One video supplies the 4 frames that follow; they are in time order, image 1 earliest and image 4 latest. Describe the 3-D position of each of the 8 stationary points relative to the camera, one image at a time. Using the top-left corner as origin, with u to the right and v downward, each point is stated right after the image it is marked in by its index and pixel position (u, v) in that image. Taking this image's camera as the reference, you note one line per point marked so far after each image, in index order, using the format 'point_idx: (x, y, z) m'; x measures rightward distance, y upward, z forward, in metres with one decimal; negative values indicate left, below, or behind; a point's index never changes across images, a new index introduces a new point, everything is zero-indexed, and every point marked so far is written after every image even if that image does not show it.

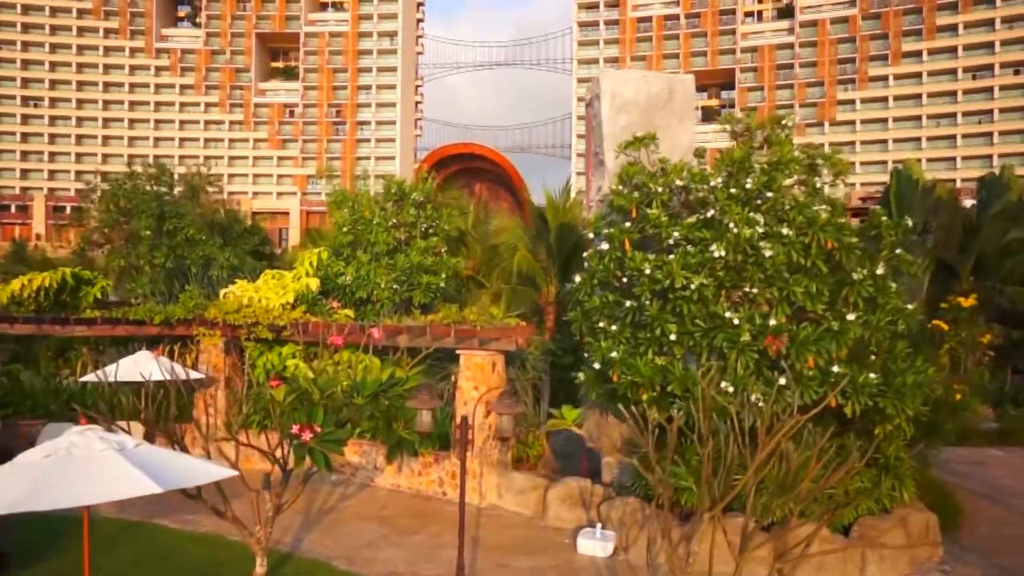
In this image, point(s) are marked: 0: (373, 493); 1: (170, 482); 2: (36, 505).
0: (-1.3, -1.9, +7.6) m
1: (-1.4, -0.8, +3.3) m
2: (-1.8, -0.8, +3.0) m
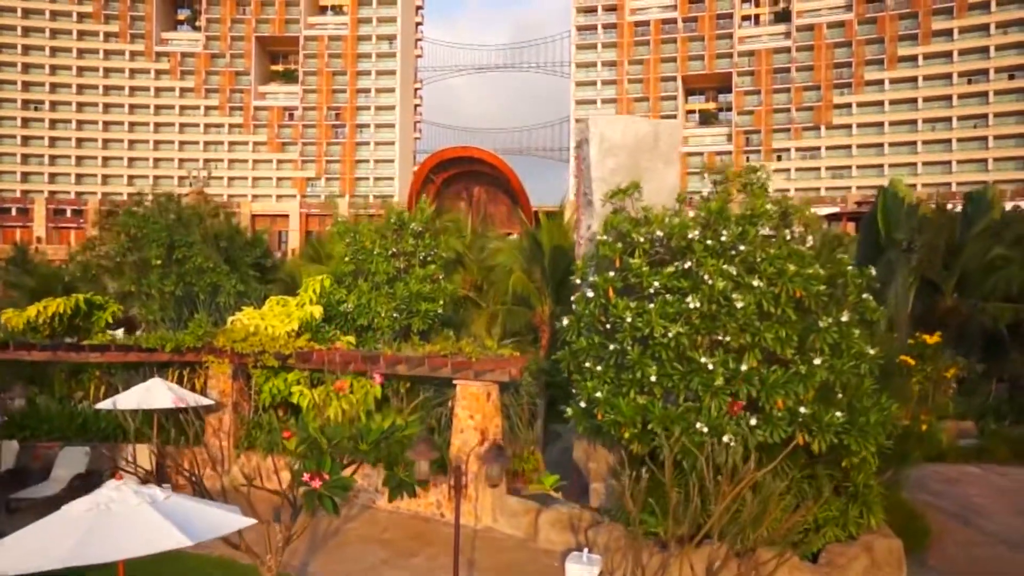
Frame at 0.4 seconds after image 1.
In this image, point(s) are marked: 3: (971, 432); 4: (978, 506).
0: (-1.4, -2.2, +8.0) m
1: (-1.5, -1.1, +3.7) m
2: (-1.8, -1.1, +3.4) m
3: (+8.1, -2.5, +14.2) m
4: (+5.2, -2.4, +8.9) m
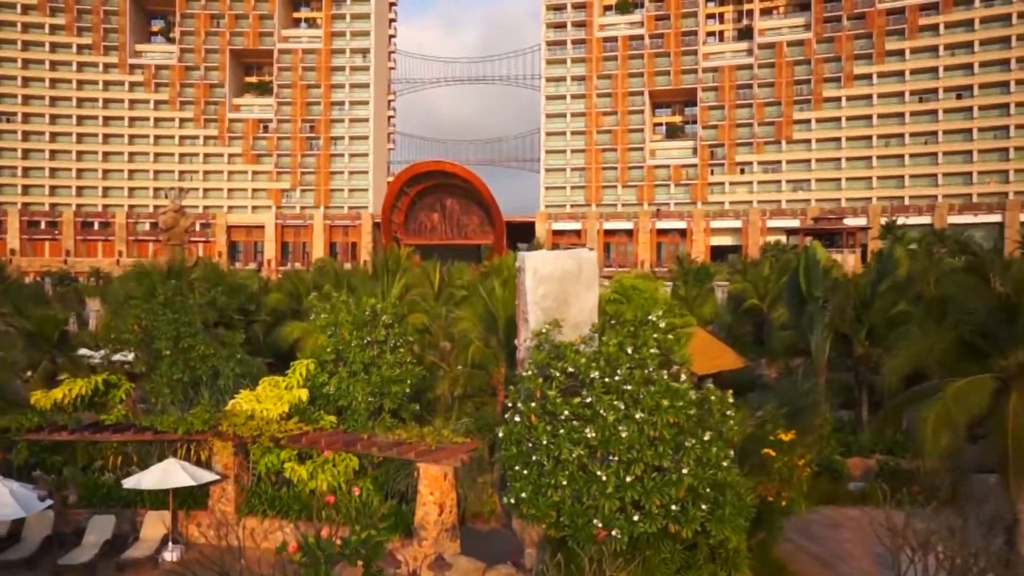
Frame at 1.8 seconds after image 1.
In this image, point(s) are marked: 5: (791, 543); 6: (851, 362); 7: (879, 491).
0: (-1.9, -3.5, +9.8) m
1: (-1.9, -2.4, +5.6) m
2: (-2.3, -2.4, +5.3) m
3: (+7.3, -3.7, +16.4) m
4: (+4.6, -3.6, +11.0) m
5: (+3.9, -3.6, +11.3) m
6: (+8.0, -1.8, +19.1) m
7: (+6.4, -3.5, +13.9) m
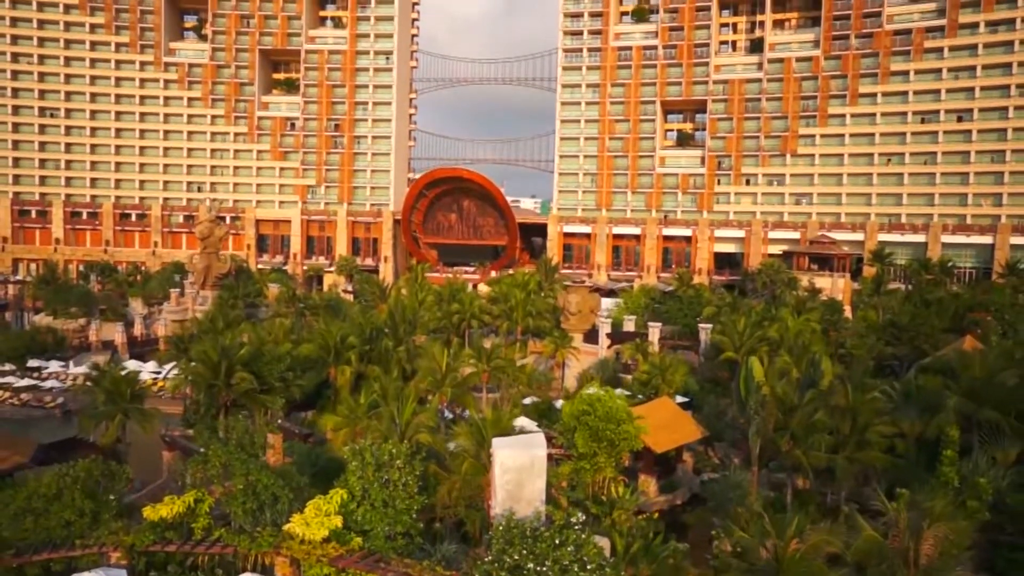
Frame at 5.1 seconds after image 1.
0: (-1.8, -5.6, +14.1) m
1: (-1.8, -4.7, +9.8) m
2: (-2.1, -4.7, +9.5) m
3: (+7.6, -5.8, +20.5) m
4: (+4.7, -5.9, +15.2) m
5: (+4.1, -5.9, +15.5) m
6: (+8.4, -3.9, +23.2) m
7: (+6.6, -5.7, +18.0) m
